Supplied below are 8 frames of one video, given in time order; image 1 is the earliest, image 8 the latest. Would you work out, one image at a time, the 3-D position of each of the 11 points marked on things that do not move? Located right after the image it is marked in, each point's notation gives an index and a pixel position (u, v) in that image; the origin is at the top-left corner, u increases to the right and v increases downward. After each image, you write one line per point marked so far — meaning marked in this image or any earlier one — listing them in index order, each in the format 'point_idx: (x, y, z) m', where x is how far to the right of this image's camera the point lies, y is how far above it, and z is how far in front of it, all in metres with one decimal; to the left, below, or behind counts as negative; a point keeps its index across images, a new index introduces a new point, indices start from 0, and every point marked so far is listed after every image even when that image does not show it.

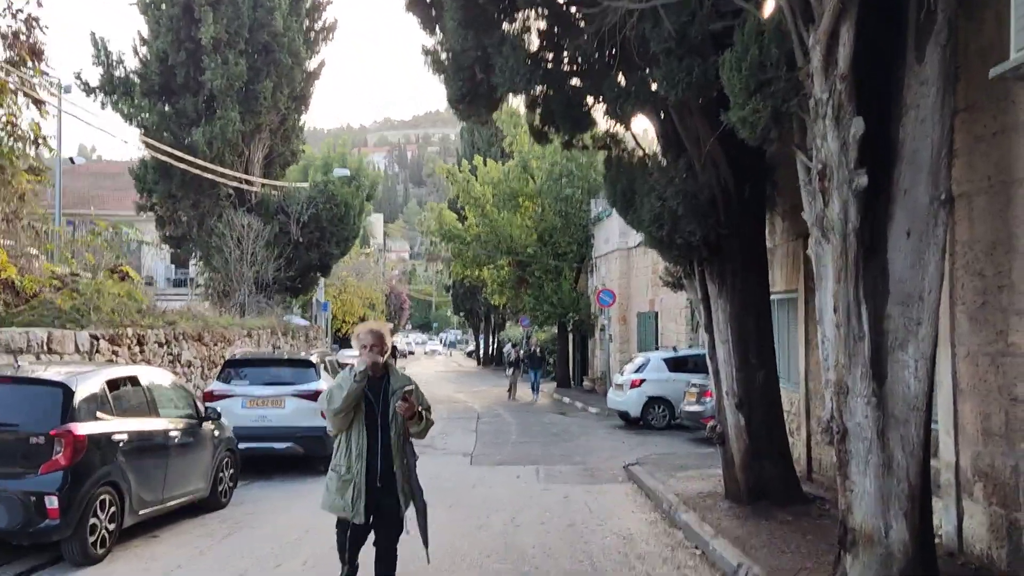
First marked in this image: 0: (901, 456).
0: (+2.6, -1.1, +5.6) m
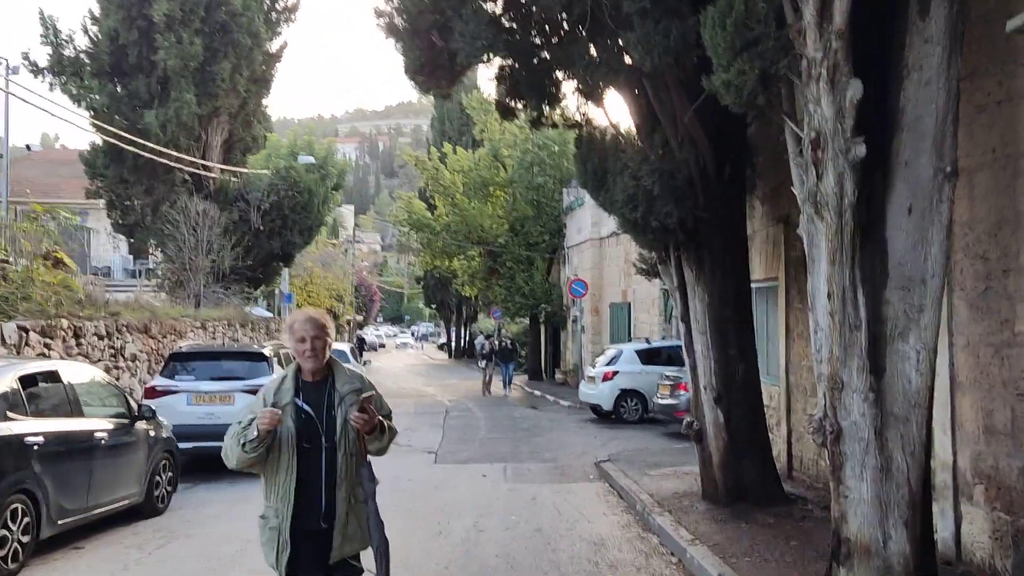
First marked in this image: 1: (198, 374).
0: (+2.4, -1.0, +5.0) m
1: (-4.4, -1.2, +11.7) m
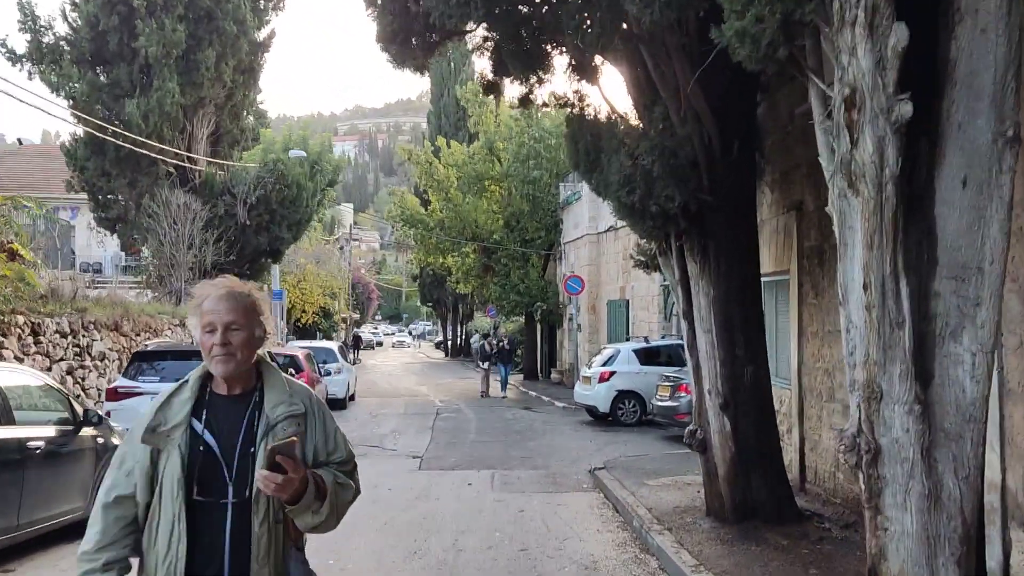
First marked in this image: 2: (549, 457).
0: (+2.2, -1.0, +4.1) m
1: (-4.5, -1.1, +10.8) m
2: (+0.6, -2.7, +13.2) m
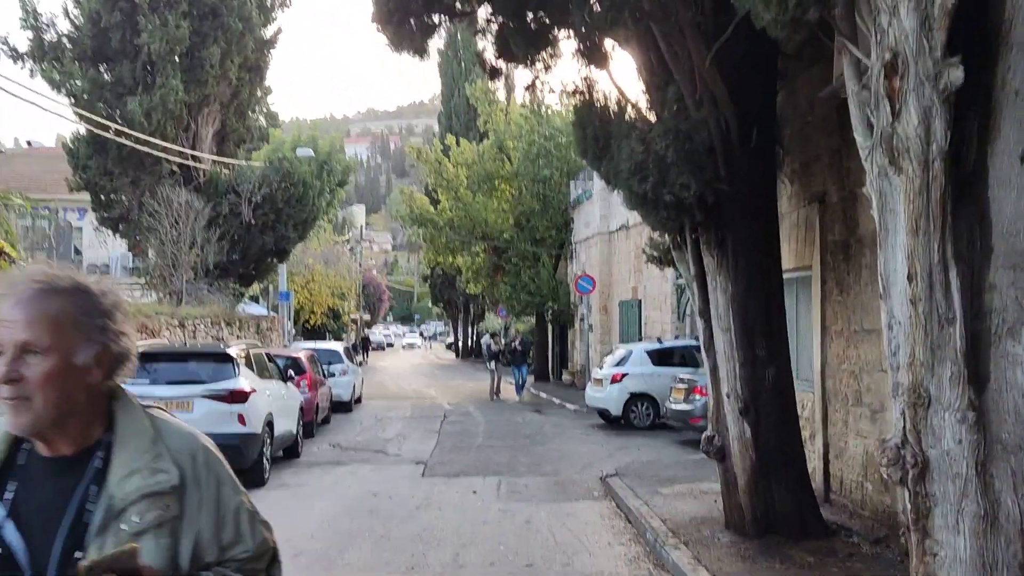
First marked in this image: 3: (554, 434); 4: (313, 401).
0: (+2.2, -0.9, +3.6) m
1: (-4.4, -1.1, +10.4) m
2: (+0.7, -2.7, +12.7) m
3: (+0.8, -2.9, +16.3) m
4: (-3.9, -2.2, +16.3) m
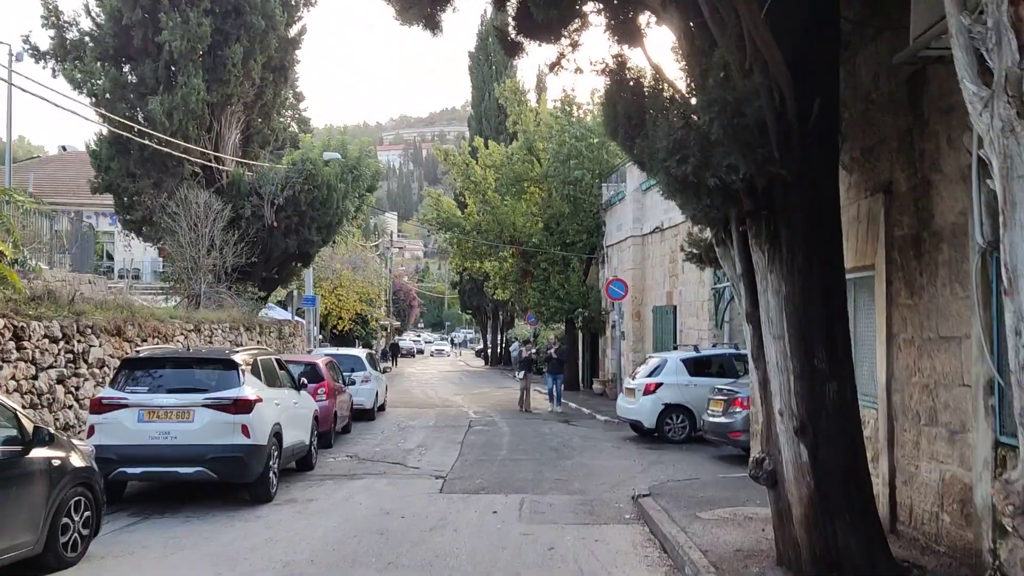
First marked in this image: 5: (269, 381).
0: (+2.2, -0.9, +2.7) m
1: (-4.2, -1.1, +9.7) m
2: (+1.1, -2.7, +11.8) m
3: (+1.3, -3.0, +15.4) m
4: (-3.4, -2.3, +15.6) m
5: (-3.2, -1.3, +11.1) m
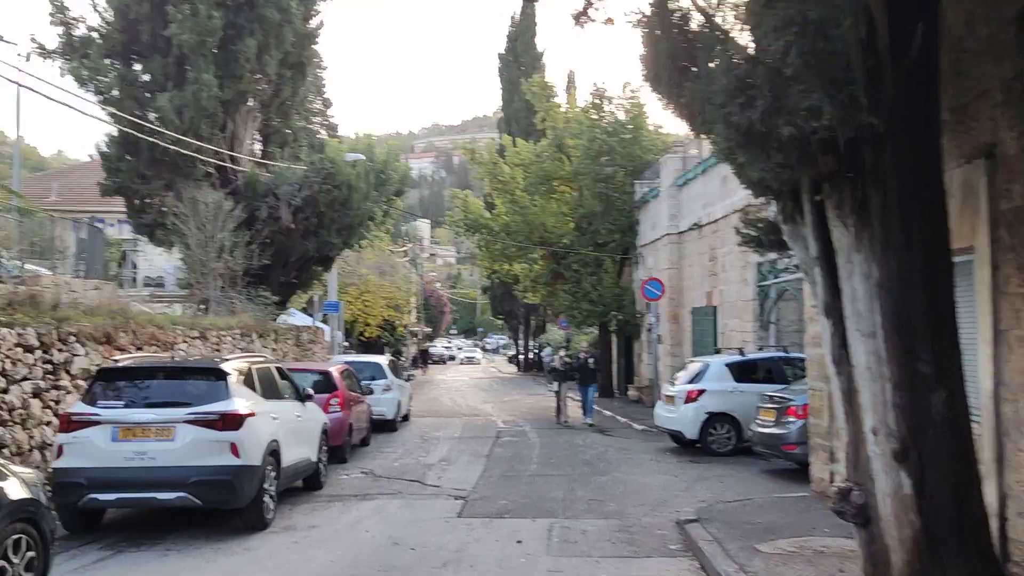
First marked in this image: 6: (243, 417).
0: (+2.2, -0.8, +1.4) m
1: (-3.9, -1.2, +8.6) m
2: (+1.4, -2.7, +10.5) m
3: (+1.8, -2.9, +14.0) m
4: (-2.9, -2.3, +14.5) m
5: (-2.9, -1.3, +9.9) m
6: (-2.8, -1.3, +8.7) m
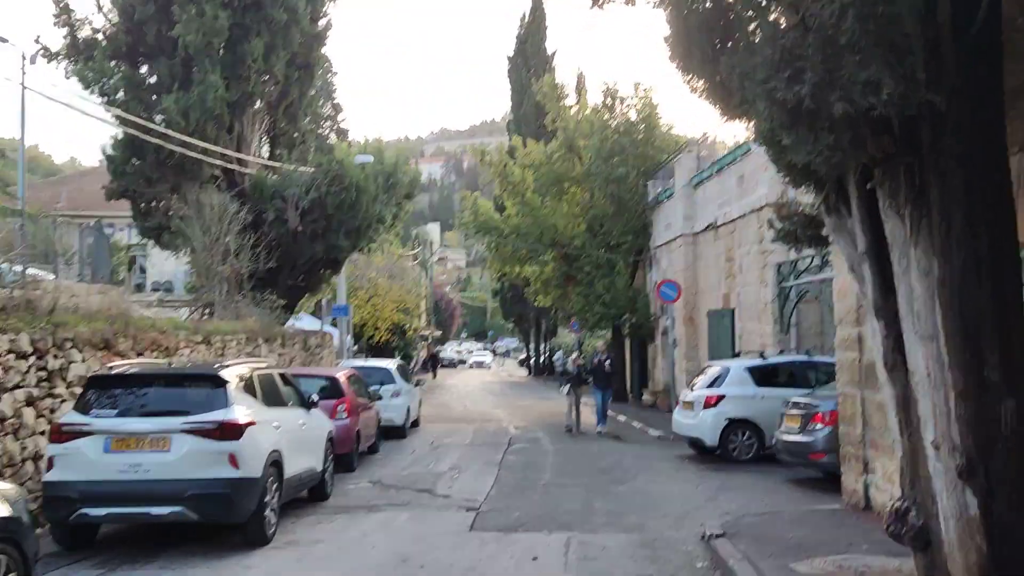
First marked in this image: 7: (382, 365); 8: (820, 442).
0: (+2.2, -0.8, +0.9) m
1: (-3.8, -1.2, +8.2) m
2: (+1.6, -2.7, +10.0) m
3: (+2.0, -3.0, +13.5) m
4: (-2.7, -2.4, +14.0) m
5: (-2.8, -1.3, +9.5) m
6: (-2.7, -1.4, +8.3) m
7: (-3.0, -1.8, +19.0) m
8: (+4.2, -2.1, +11.5) m
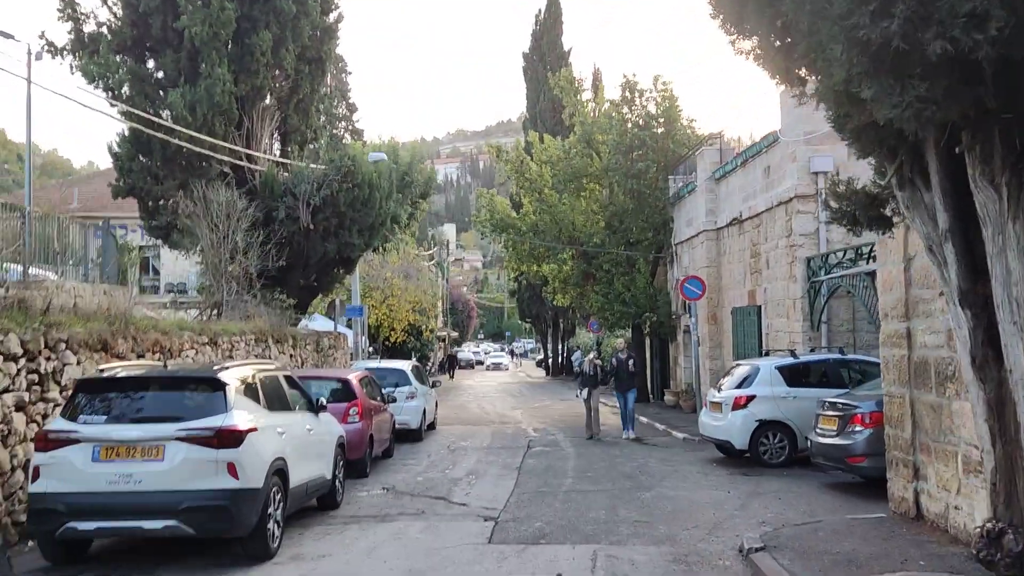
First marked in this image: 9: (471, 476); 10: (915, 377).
0: (+2.3, -0.7, +0.2) m
1: (-3.6, -1.1, +7.7) m
2: (+1.8, -2.6, +9.4) m
3: (+2.3, -2.9, +12.9) m
4: (-2.4, -2.3, +13.5) m
5: (-2.6, -1.3, +8.9) m
6: (-2.5, -1.3, +7.7) m
7: (-2.6, -1.7, +18.4) m
8: (+4.5, -2.0, +10.7) m
9: (-0.7, -3.1, +13.5) m
10: (+4.0, -0.9, +8.2) m
